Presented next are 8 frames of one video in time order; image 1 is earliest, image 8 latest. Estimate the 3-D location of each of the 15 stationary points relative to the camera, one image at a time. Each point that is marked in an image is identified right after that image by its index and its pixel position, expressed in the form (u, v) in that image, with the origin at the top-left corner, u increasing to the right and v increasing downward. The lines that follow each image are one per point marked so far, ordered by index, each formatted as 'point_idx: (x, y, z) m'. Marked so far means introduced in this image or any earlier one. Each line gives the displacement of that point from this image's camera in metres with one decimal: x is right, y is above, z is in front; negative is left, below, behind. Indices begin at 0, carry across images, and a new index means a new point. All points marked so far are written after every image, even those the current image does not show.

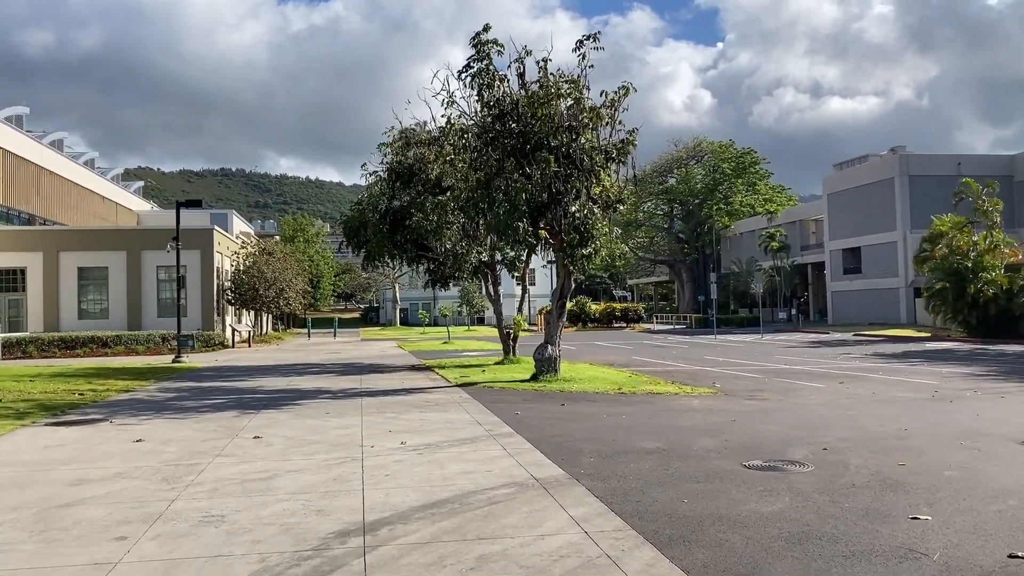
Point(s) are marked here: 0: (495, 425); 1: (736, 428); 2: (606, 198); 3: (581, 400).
0: (-0.2, -1.9, +11.0) m
1: (+2.9, -1.8, +10.7) m
2: (+2.0, +1.9, +17.5) m
3: (+1.2, -1.9, +14.0) m
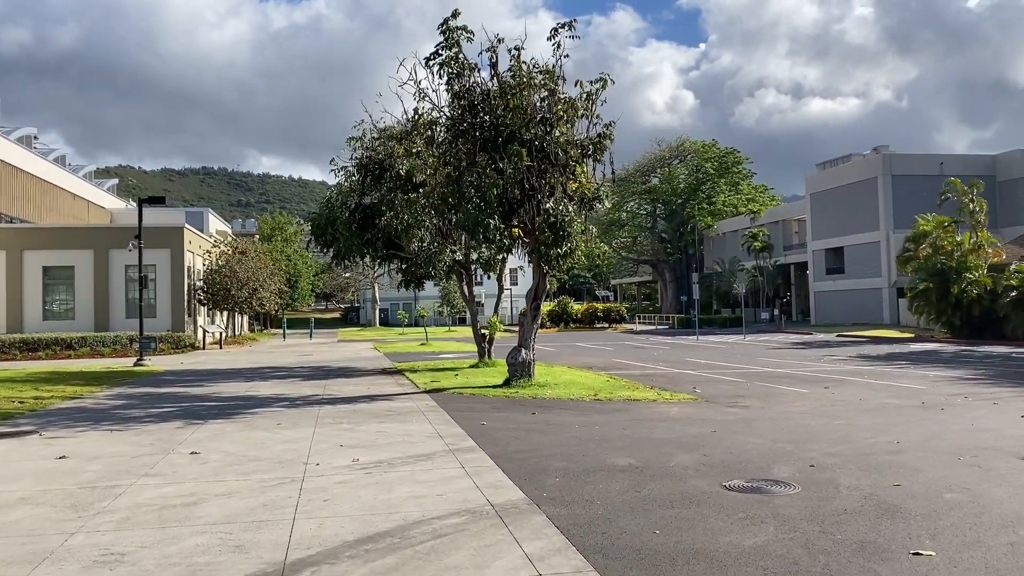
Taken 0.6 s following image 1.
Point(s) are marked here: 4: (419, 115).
0: (-0.7, -1.9, +10.2) m
1: (+2.5, -1.9, +10.0) m
2: (+1.4, +1.9, +16.7) m
3: (+0.7, -2.0, +13.2) m
4: (-1.9, +3.4, +15.8) m
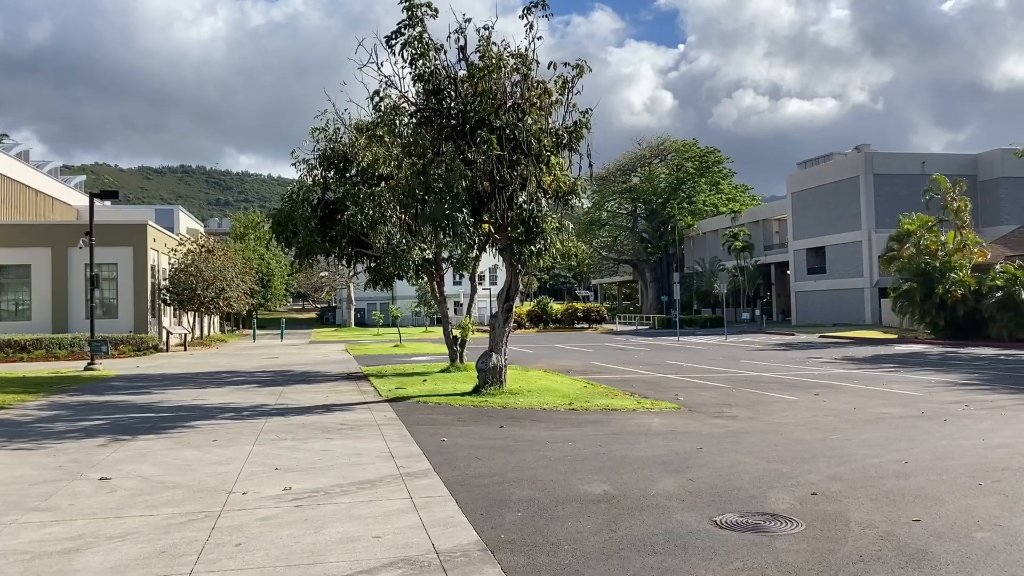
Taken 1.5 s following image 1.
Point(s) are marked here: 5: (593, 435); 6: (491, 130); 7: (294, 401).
0: (-1.1, -1.9, +9.0) m
1: (+2.1, -1.9, +8.8) m
2: (+0.9, +1.9, +15.6) m
3: (+0.2, -2.0, +12.0) m
4: (-2.4, +3.4, +14.5) m
5: (+1.1, -1.9, +10.8) m
6: (-0.4, +2.8, +14.3) m
7: (-4.1, -2.1, +15.4) m
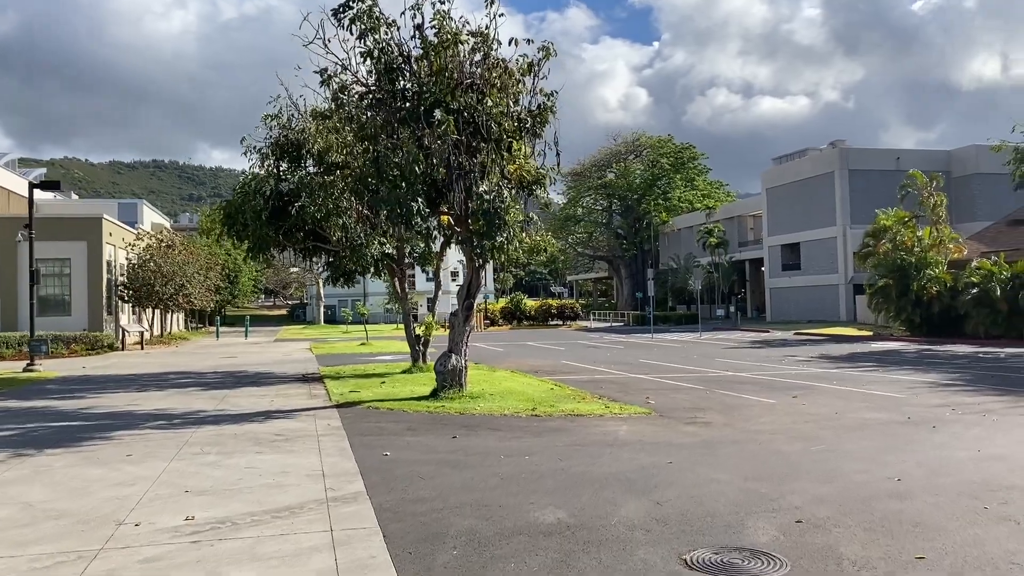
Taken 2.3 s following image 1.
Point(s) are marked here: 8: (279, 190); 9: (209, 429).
0: (-1.6, -1.9, +7.9) m
1: (+1.6, -1.8, +7.9) m
2: (+0.1, +2.0, +14.6) m
3: (-0.4, -1.9, +11.0) m
4: (-3.1, +3.4, +13.4) m
5: (+0.5, -1.9, +9.8) m
6: (-1.0, +2.8, +13.2) m
7: (-4.8, -2.1, +14.3) m
8: (-5.5, +2.3, +19.4) m
9: (-4.2, -1.9, +11.3) m
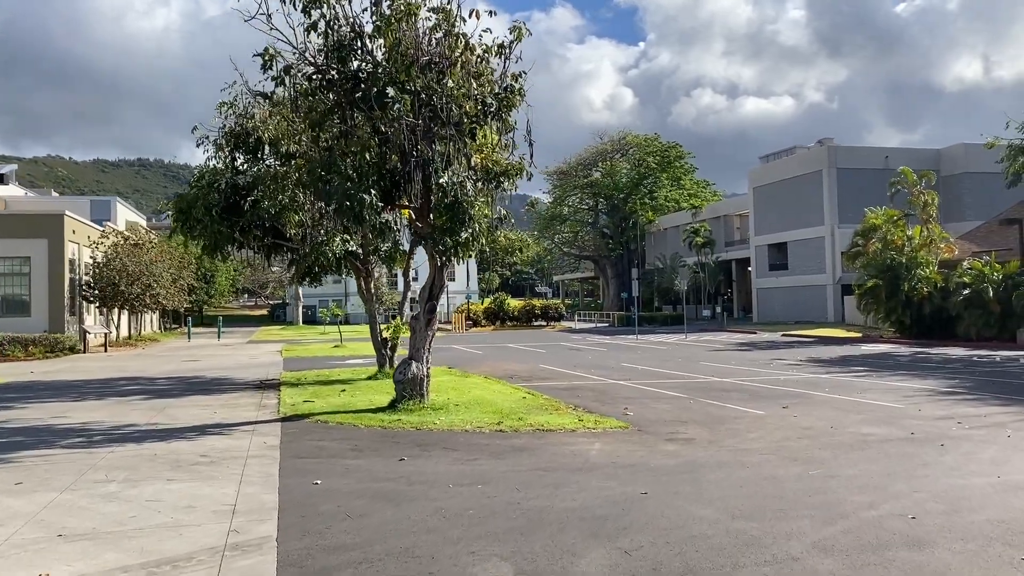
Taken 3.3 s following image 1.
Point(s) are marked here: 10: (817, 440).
0: (-2.1, -1.9, +6.6) m
1: (+1.1, -1.9, +6.6) m
2: (-0.4, +2.0, +13.3) m
3: (-0.9, -1.9, +9.8) m
4: (-3.6, +3.4, +12.1) m
5: (0.0, -1.9, +8.5) m
6: (-1.6, +2.8, +12.0) m
7: (-5.4, -2.1, +12.9) m
8: (-6.1, +2.3, +18.0) m
9: (-4.7, -2.0, +10.0) m
10: (+3.8, -1.9, +10.3) m
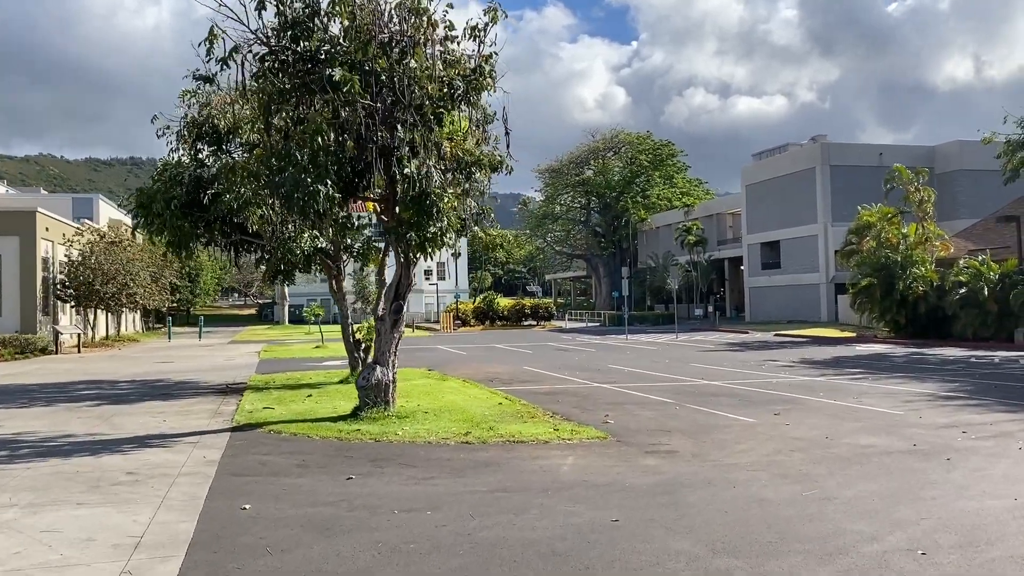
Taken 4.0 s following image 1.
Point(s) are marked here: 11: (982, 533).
0: (-2.5, -1.9, +5.7) m
1: (+0.7, -1.8, +5.7) m
2: (-0.8, +2.0, +12.4) m
3: (-1.3, -1.9, +8.8) m
4: (-4.0, +3.4, +11.2) m
5: (-0.4, -1.9, +7.6) m
6: (-2.0, +2.8, +11.0) m
7: (-5.8, -2.1, +12.0) m
8: (-6.6, +2.3, +17.1) m
9: (-5.1, -1.9, +9.0) m
10: (+3.4, -1.9, +9.4) m
11: (+3.5, -1.8, +6.0) m
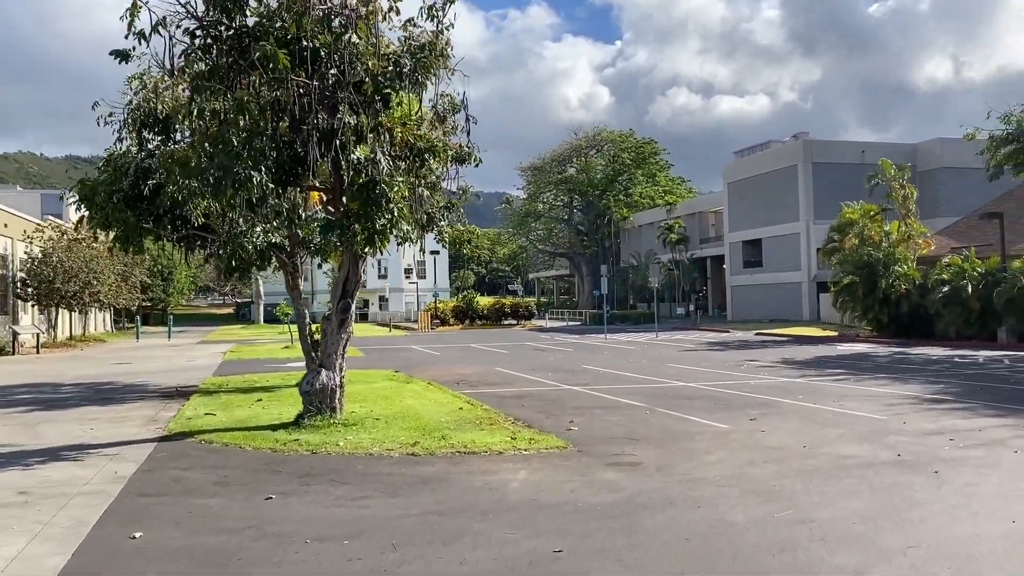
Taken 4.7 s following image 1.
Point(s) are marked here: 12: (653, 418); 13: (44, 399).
0: (-2.9, -1.8, +4.8) m
1: (+0.2, -1.8, +4.9) m
2: (-1.4, +2.0, +11.5) m
3: (-1.9, -1.9, +7.9) m
4: (-4.6, +3.5, +10.2) m
5: (-0.9, -1.8, +6.7) m
6: (-2.6, +2.9, +10.1) m
7: (-6.4, -2.0, +11.0) m
8: (-7.3, +2.4, +16.0) m
9: (-5.6, -1.9, +8.1) m
10: (+2.9, -1.9, +8.5) m
11: (+3.0, -1.8, +5.2) m
12: (+2.1, -2.0, +12.4) m
13: (-9.0, -2.1, +15.8) m
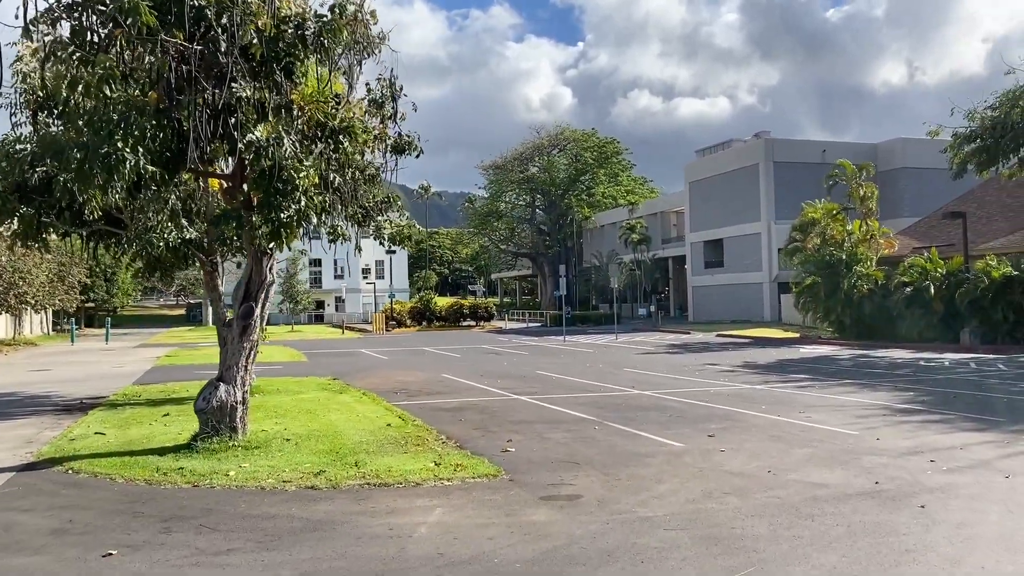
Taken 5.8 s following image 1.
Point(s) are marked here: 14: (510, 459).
0: (-3.5, -1.8, +3.3) m
1: (-0.4, -1.8, +3.5) m
2: (-2.3, +2.0, +10.0) m
3: (-2.6, -1.9, +6.5) m
4: (-5.4, +3.5, +8.6) m
5: (-1.6, -1.9, +5.3) m
6: (-3.4, +2.9, +8.6) m
7: (-7.2, -2.0, +9.3) m
8: (-8.4, +2.4, +14.3) m
9: (-6.4, -1.9, +6.4) m
10: (+2.1, -1.9, +7.3) m
11: (+2.4, -1.8, +4.0) m
12: (+1.2, -2.0, +11.1) m
13: (-10.0, -2.2, +14.0) m
14: (0.0, -2.0, +9.5) m
